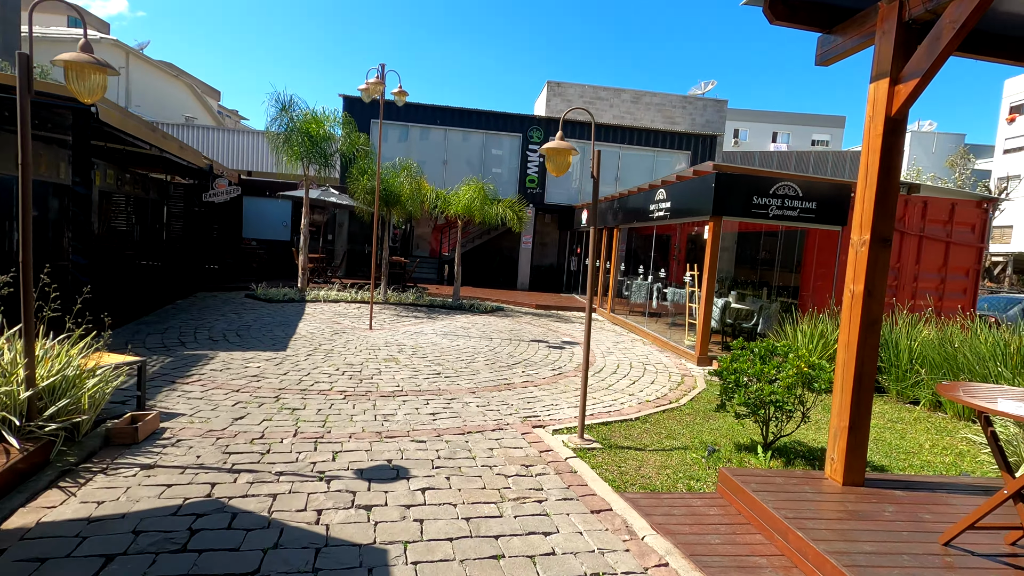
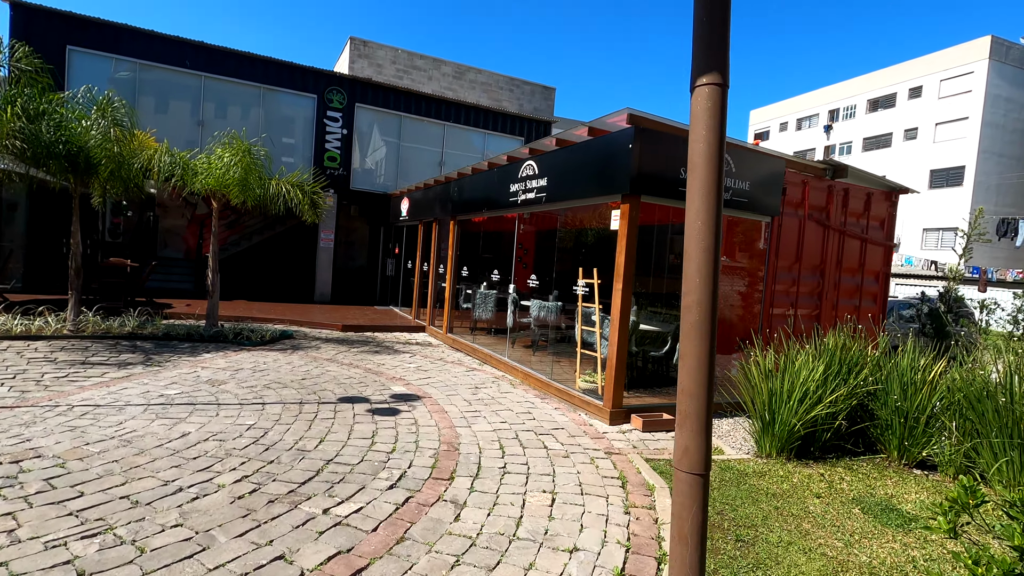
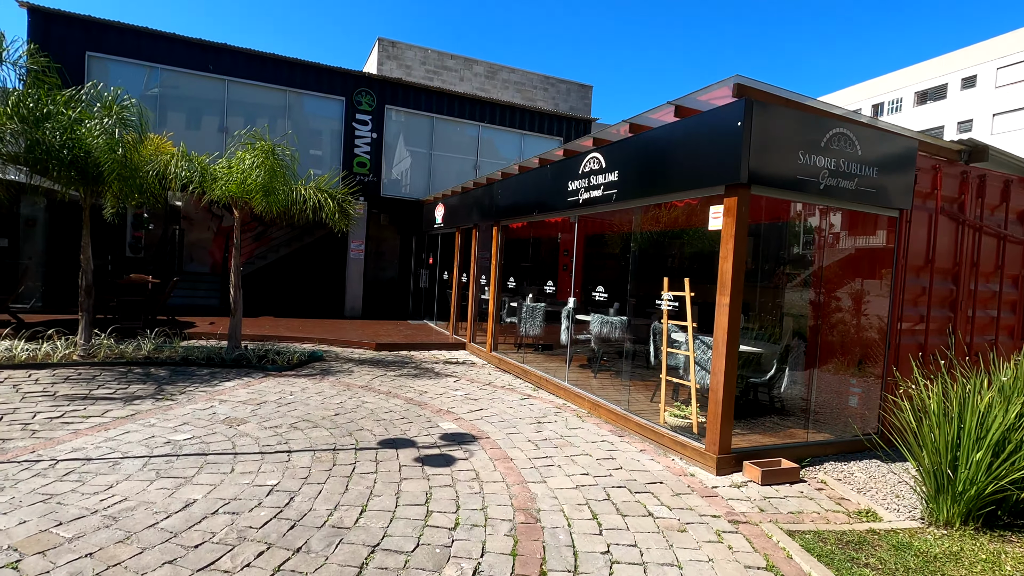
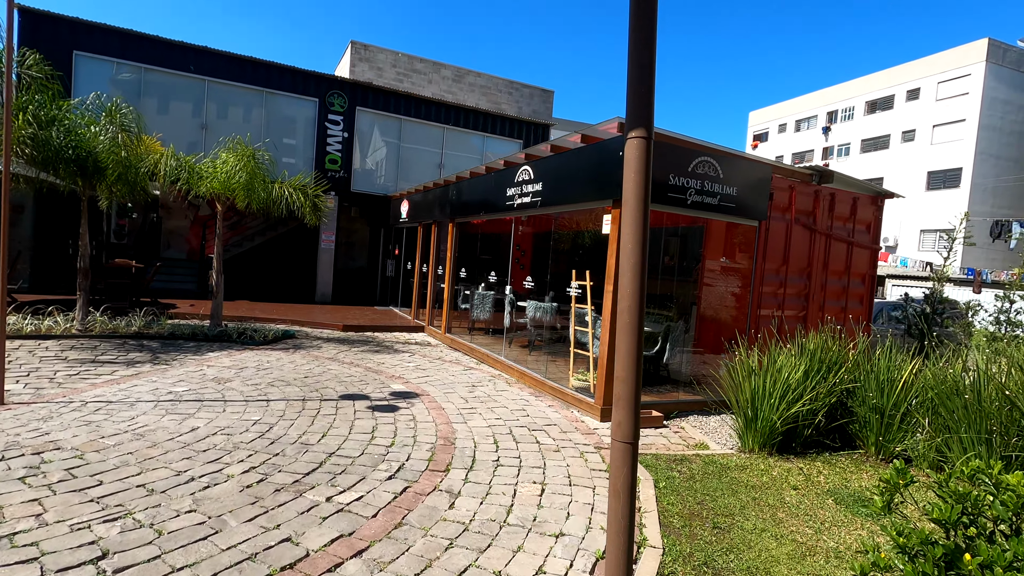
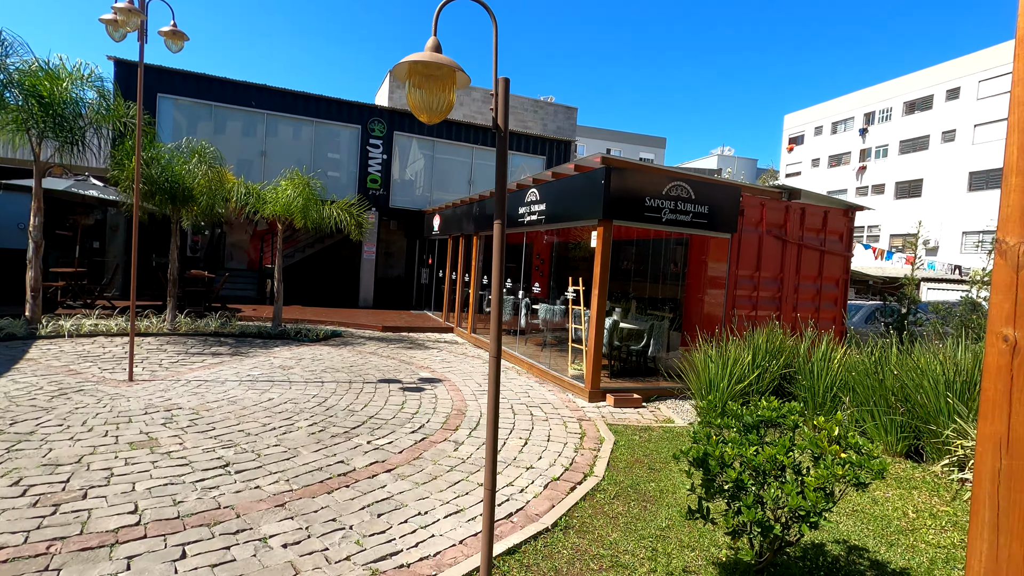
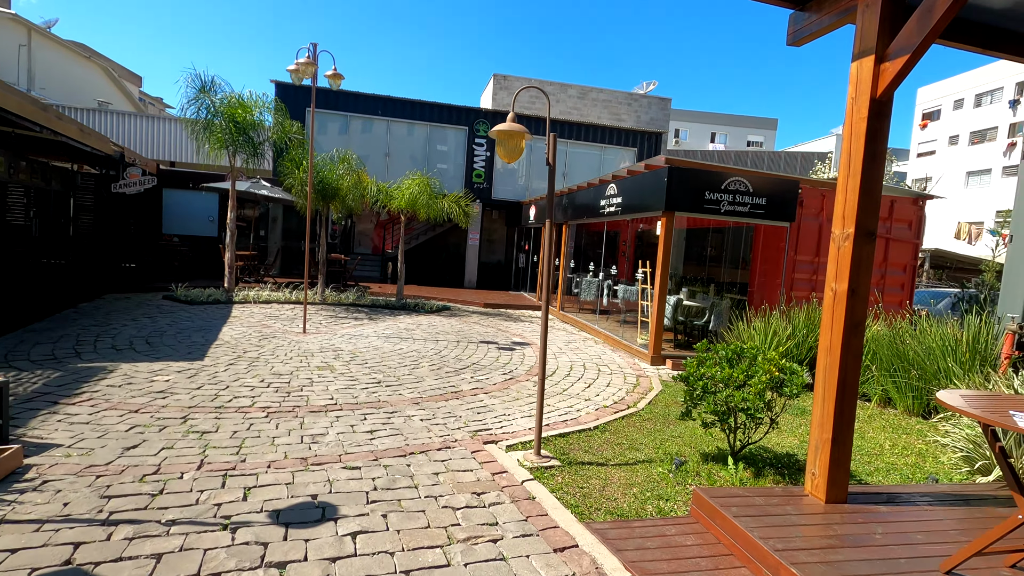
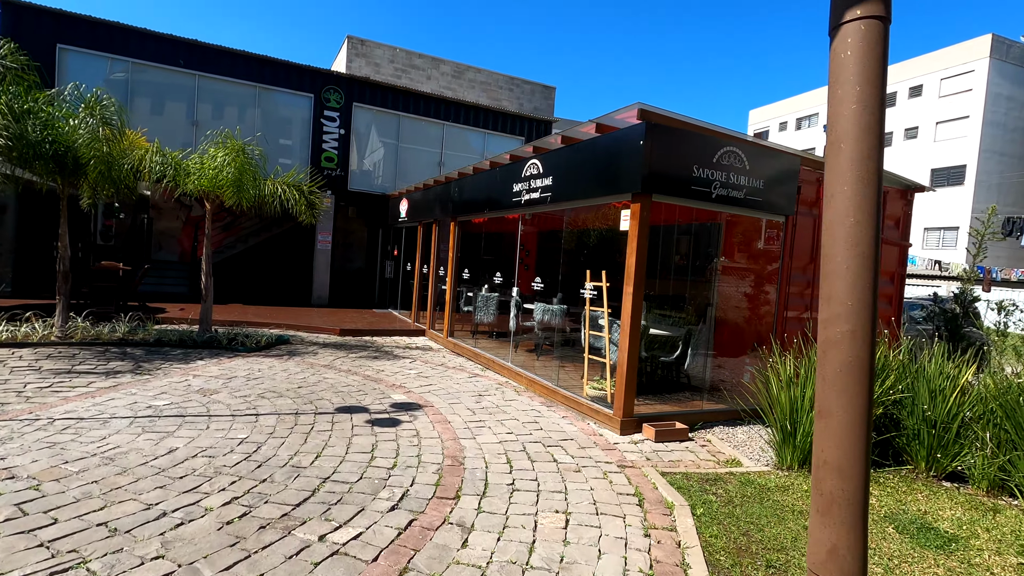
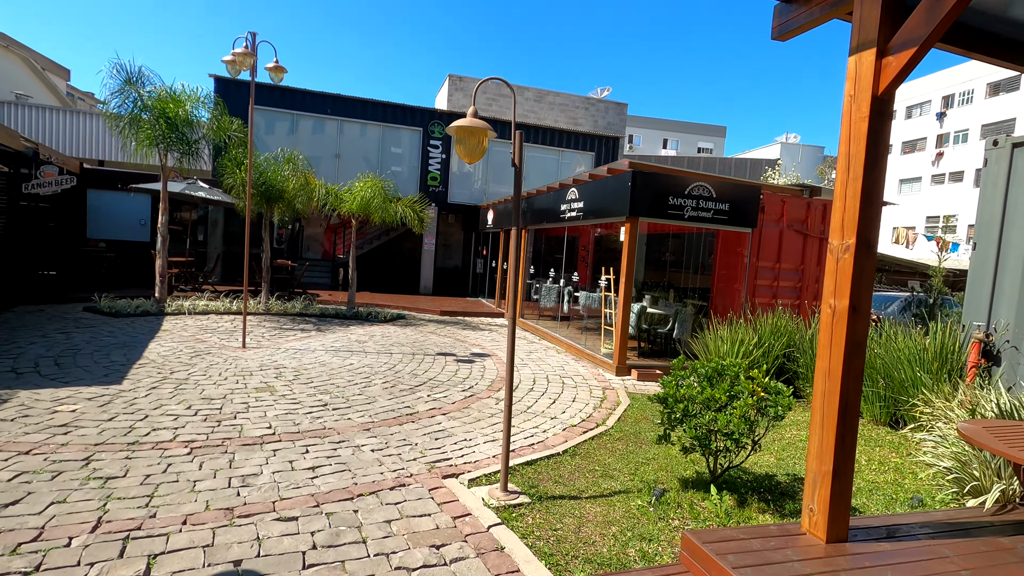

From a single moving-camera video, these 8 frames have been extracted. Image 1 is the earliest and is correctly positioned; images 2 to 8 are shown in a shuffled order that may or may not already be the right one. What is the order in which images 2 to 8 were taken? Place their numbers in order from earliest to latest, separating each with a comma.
6, 8, 5, 4, 2, 7, 3
